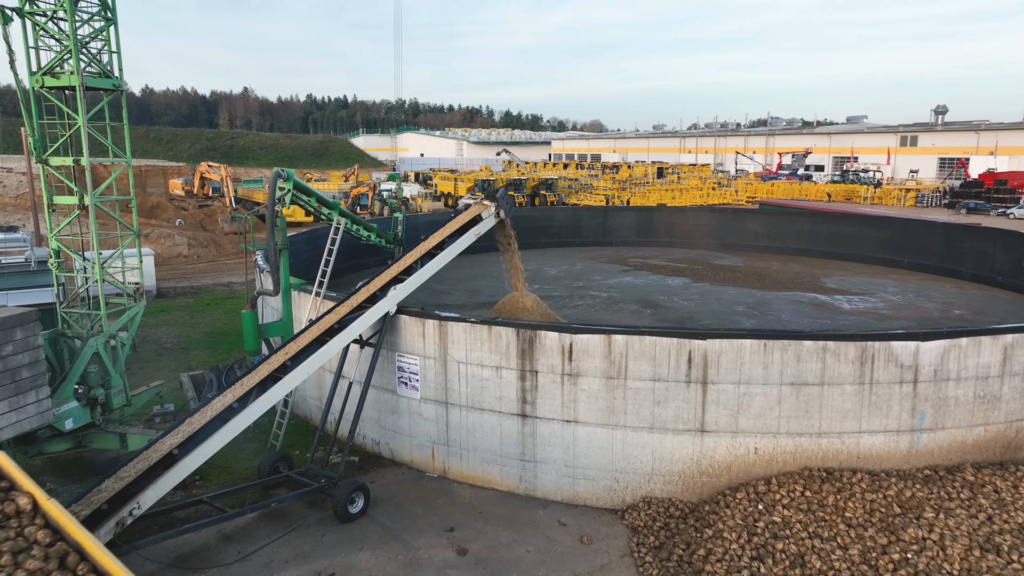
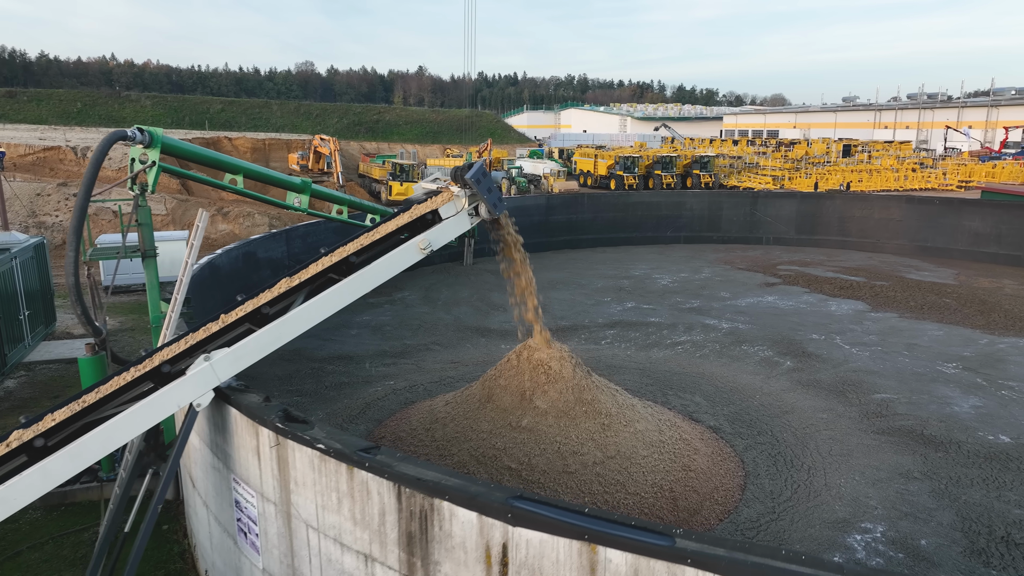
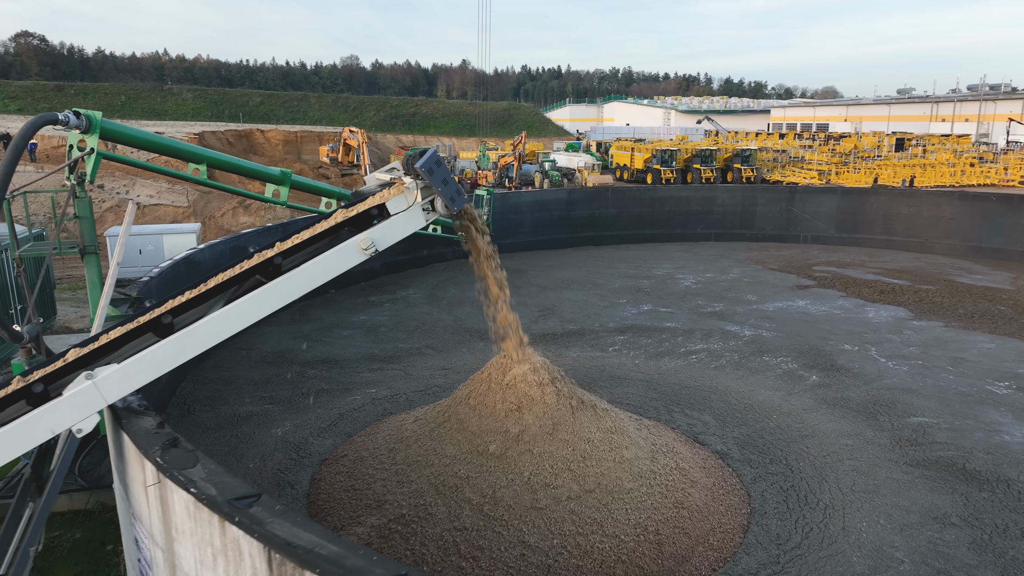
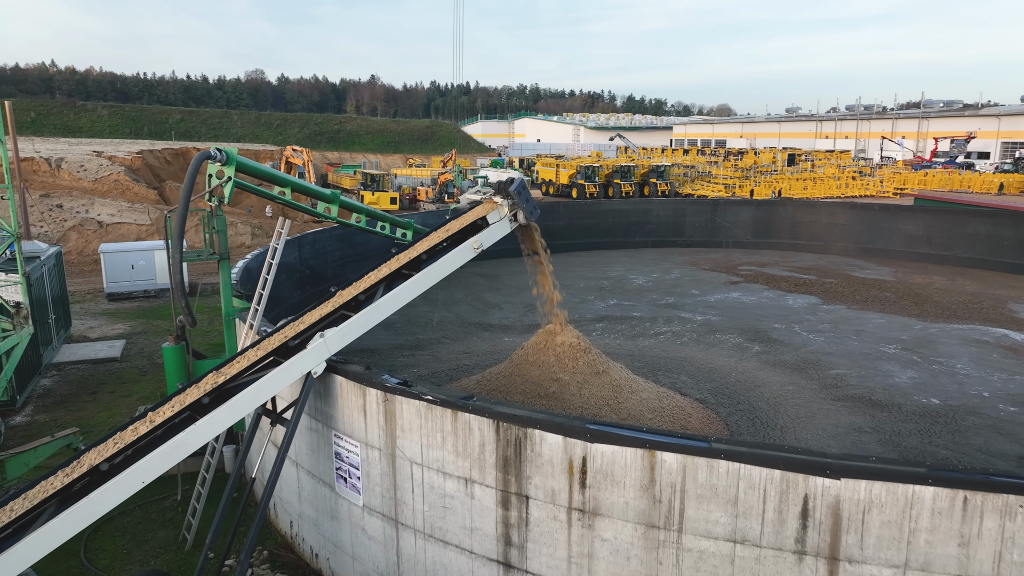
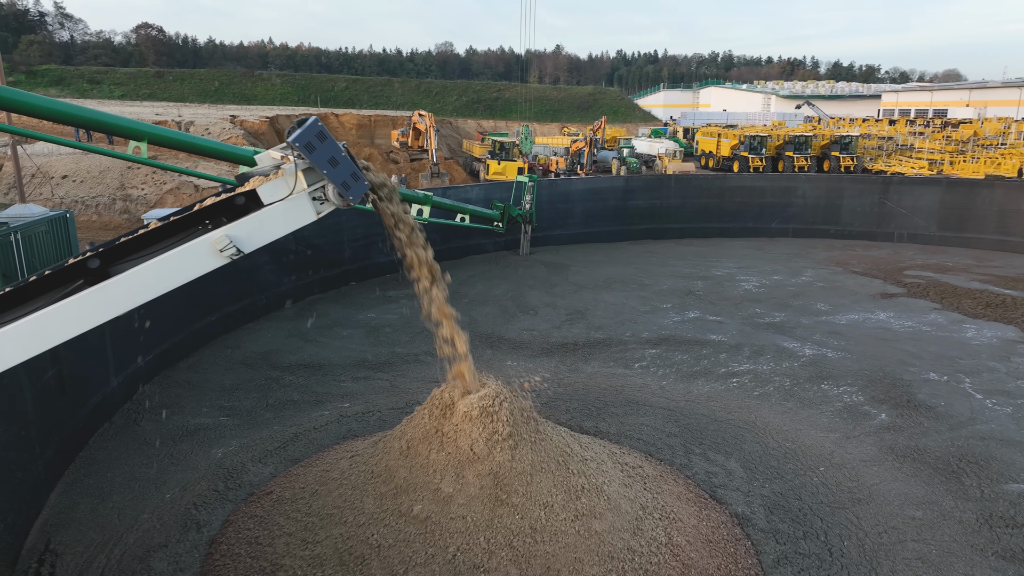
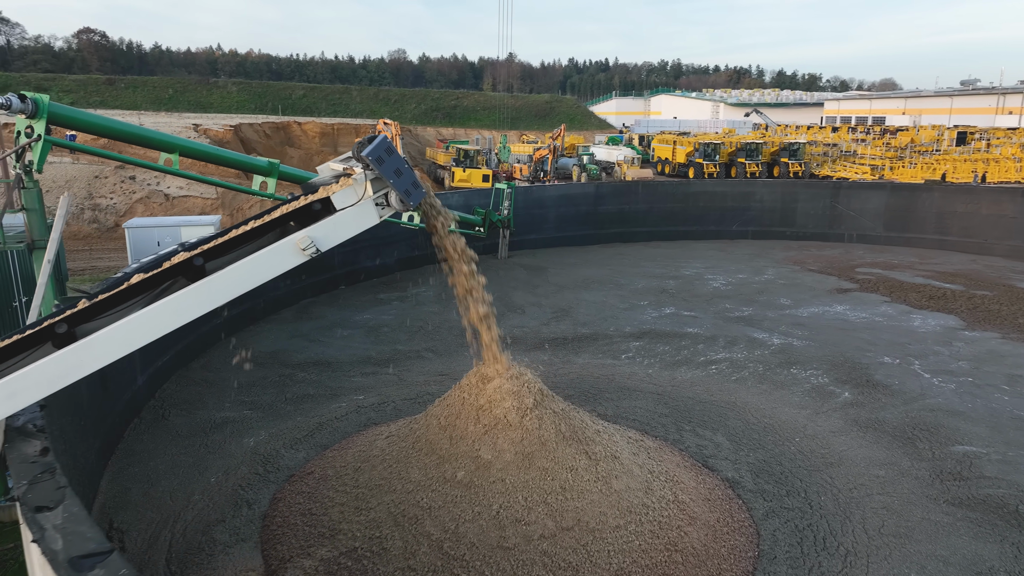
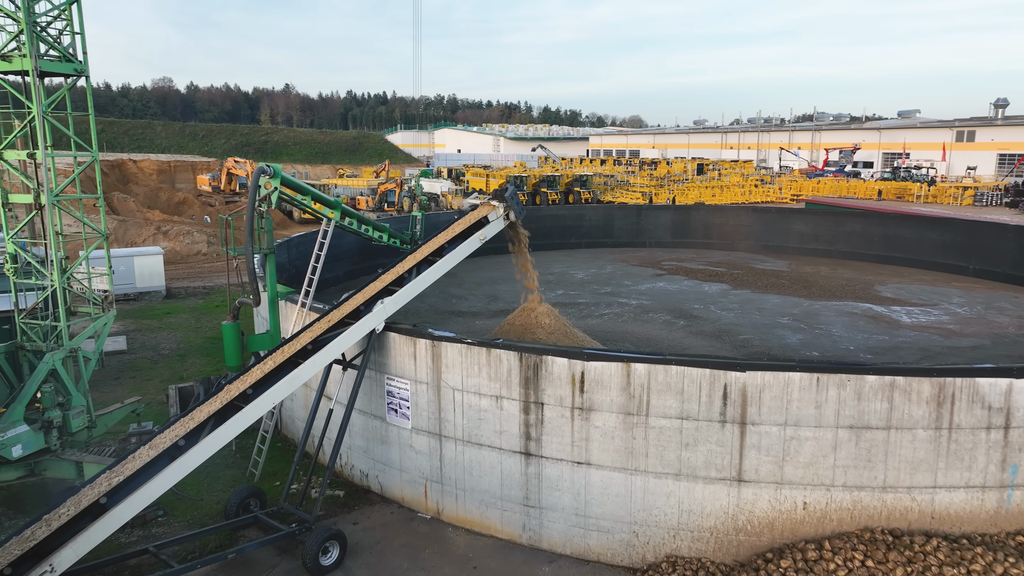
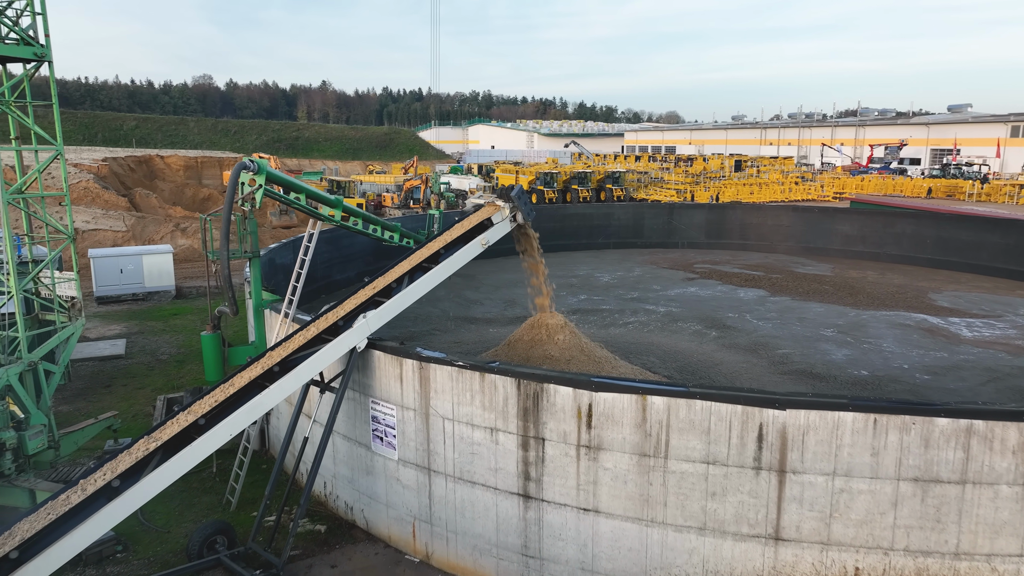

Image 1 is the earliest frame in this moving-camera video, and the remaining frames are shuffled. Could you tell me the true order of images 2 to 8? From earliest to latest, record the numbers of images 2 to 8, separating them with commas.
7, 8, 4, 2, 3, 6, 5
